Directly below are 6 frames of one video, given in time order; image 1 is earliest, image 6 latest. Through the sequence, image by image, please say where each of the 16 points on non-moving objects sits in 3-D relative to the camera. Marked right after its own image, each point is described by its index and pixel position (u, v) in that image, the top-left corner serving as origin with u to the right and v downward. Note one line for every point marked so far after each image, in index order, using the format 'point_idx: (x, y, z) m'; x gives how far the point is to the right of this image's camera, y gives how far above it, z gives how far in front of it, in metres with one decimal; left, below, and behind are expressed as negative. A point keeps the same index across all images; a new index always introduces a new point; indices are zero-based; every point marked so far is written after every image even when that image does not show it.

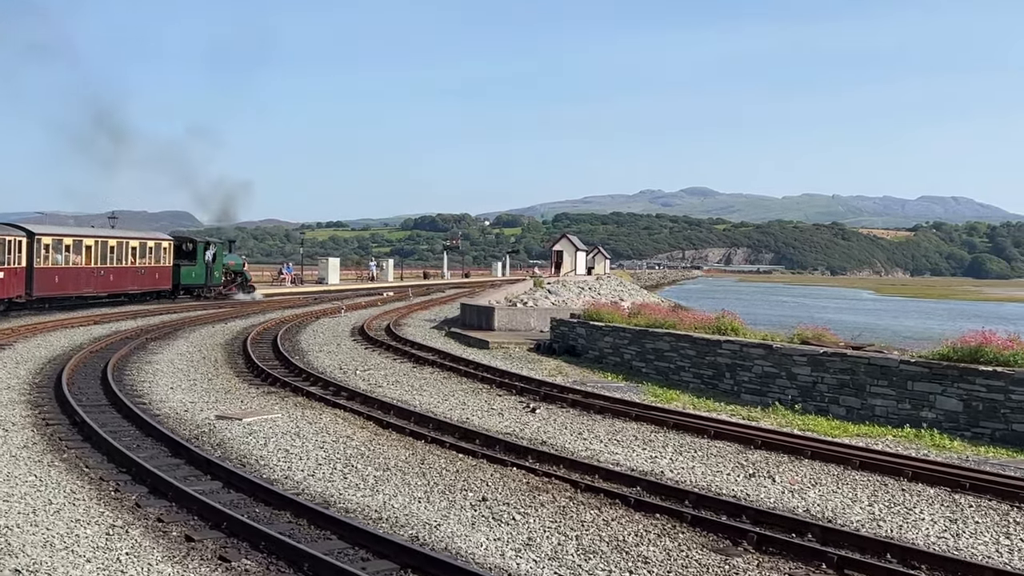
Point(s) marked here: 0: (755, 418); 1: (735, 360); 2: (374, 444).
0: (+3.4, -1.8, +13.7) m
1: (+3.7, -1.2, +16.7) m
2: (-1.6, -1.8, +11.3) m
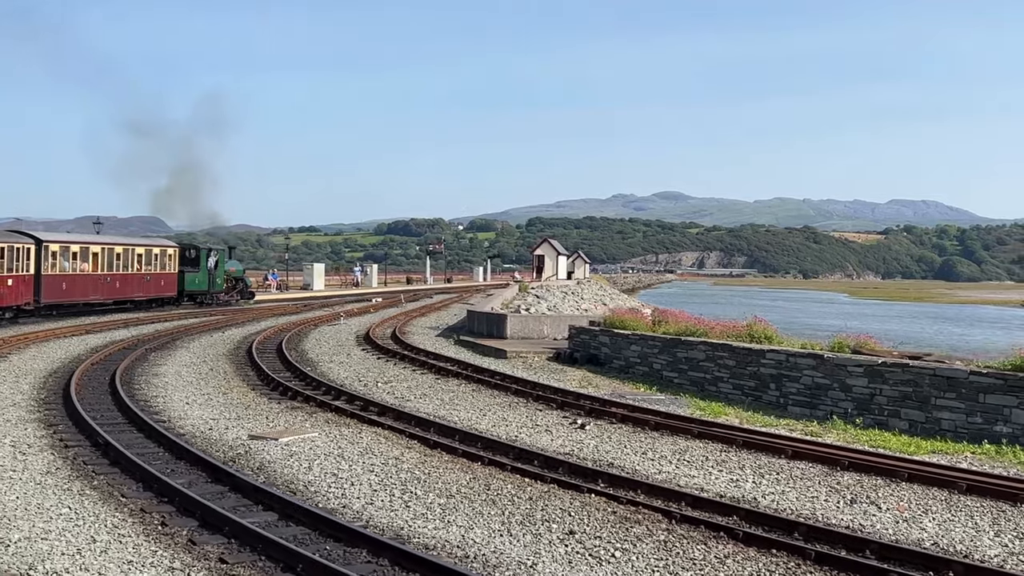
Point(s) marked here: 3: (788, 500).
0: (+4.0, -1.9, +13.0) m
1: (+4.3, -1.3, +16.0) m
2: (-0.9, -1.9, +10.5) m
3: (+2.5, -1.9, +8.8) m
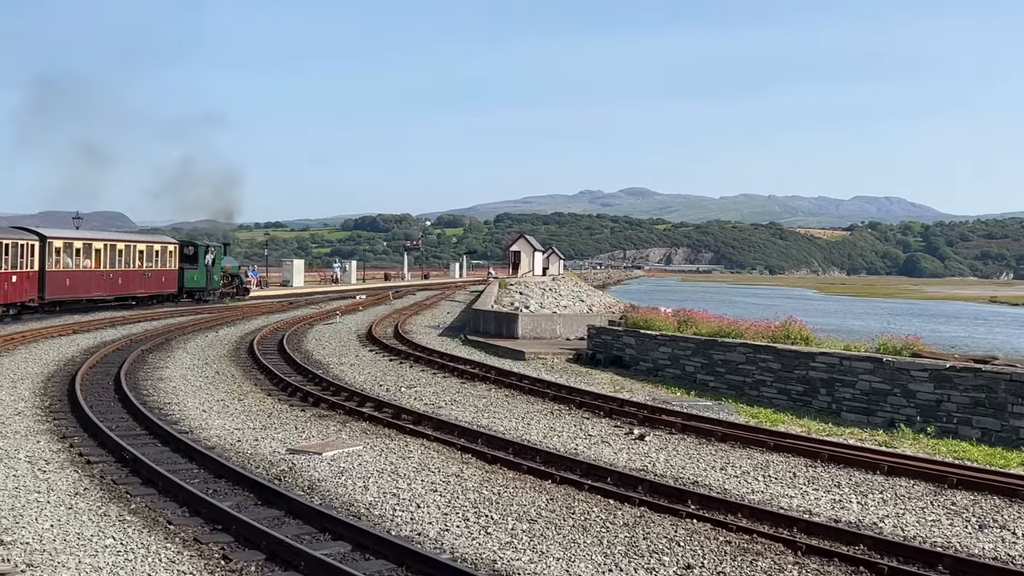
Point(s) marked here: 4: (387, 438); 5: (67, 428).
0: (+4.7, -1.9, +12.3) m
1: (+4.9, -1.3, +15.2) m
2: (-0.2, -1.9, +9.6) m
3: (+3.2, -1.9, +8.1) m
4: (-1.6, -1.9, +12.4) m
5: (-6.1, -1.9, +13.7) m
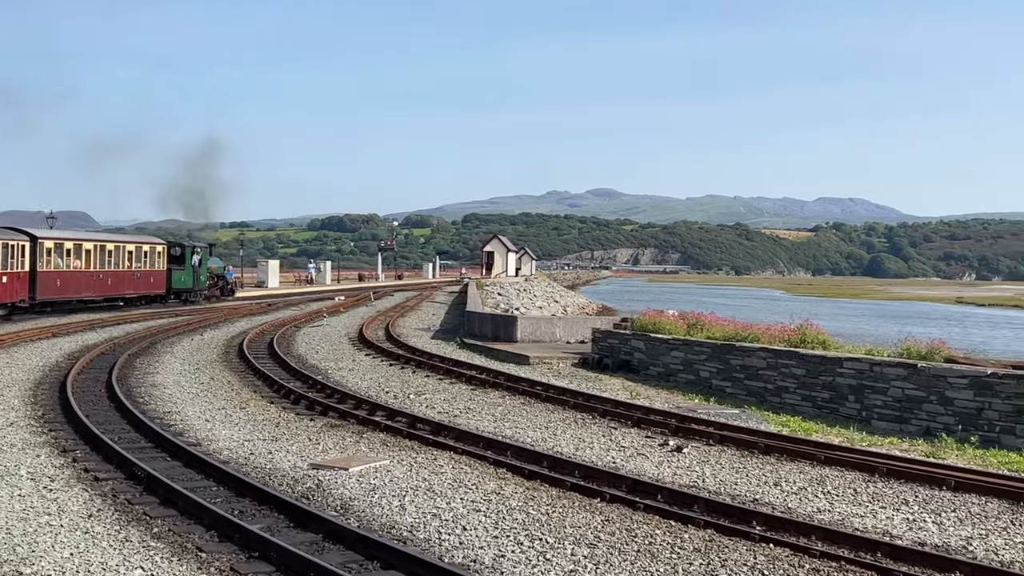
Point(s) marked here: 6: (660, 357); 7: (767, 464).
0: (+5.1, -2.0, +11.8) m
1: (+5.2, -1.4, +14.8) m
2: (+0.3, -2.0, +9.0) m
3: (+3.7, -2.0, +7.5) m
4: (-1.2, -1.9, +11.8) m
5: (-5.8, -2.0, +12.9) m
6: (+3.0, -1.4, +19.8) m
7: (+2.7, -1.9, +10.6) m
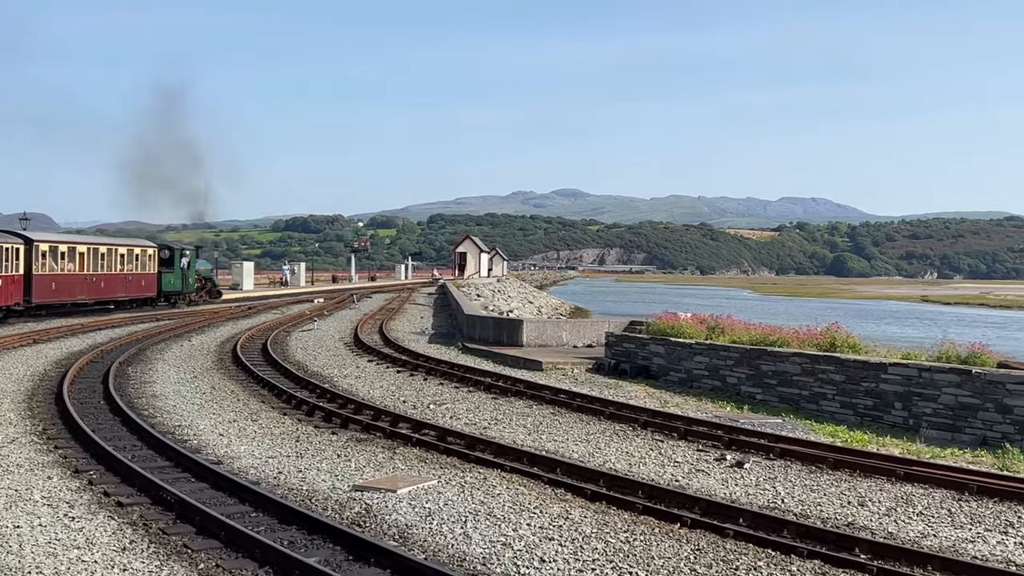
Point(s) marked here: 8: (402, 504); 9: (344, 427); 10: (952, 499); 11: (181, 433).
0: (+5.6, -2.0, +11.2) m
1: (+5.7, -1.4, +14.2) m
2: (+0.9, -2.0, +8.3) m
3: (+4.4, -2.0, +6.9) m
4: (-0.6, -2.0, +11.0) m
5: (-5.3, -2.1, +12.0) m
6: (+3.3, -1.4, +19.2) m
7: (+3.3, -1.9, +9.9) m
8: (-1.0, -2.0, +9.3) m
9: (-2.5, -2.0, +14.7) m
10: (+4.0, -1.9, +9.1) m
11: (-4.7, -2.1, +14.2) m
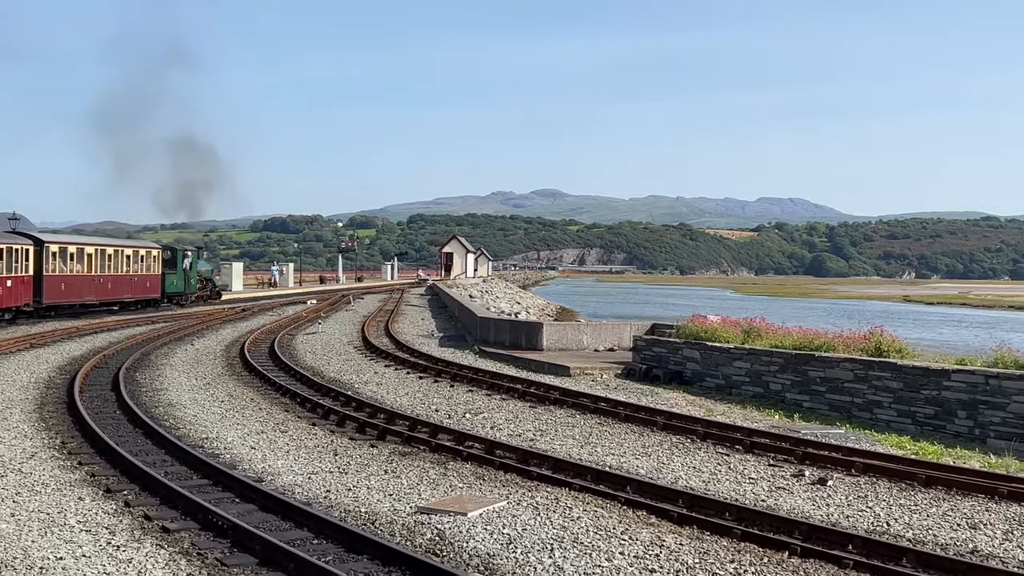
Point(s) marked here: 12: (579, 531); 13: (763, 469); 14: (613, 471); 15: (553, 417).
0: (+6.3, -2.1, +10.6) m
1: (+6.3, -1.5, +13.5) m
2: (+1.6, -2.1, +7.6) m
3: (+5.1, -2.1, +6.3) m
4: (0.0, -2.0, +10.3) m
5: (-4.6, -2.1, +11.2) m
6: (+3.9, -1.5, +18.5) m
7: (+4.0, -2.0, +9.2) m
8: (-0.3, -2.1, +8.5) m
9: (-1.8, -2.1, +14.0) m
10: (+4.7, -2.0, +8.4) m
11: (-4.1, -2.1, +13.4) m
12: (+0.6, -2.1, +8.4) m
13: (+2.7, -2.0, +10.9) m
14: (+1.1, -2.0, +10.9) m
15: (+0.6, -2.0, +15.0) m
